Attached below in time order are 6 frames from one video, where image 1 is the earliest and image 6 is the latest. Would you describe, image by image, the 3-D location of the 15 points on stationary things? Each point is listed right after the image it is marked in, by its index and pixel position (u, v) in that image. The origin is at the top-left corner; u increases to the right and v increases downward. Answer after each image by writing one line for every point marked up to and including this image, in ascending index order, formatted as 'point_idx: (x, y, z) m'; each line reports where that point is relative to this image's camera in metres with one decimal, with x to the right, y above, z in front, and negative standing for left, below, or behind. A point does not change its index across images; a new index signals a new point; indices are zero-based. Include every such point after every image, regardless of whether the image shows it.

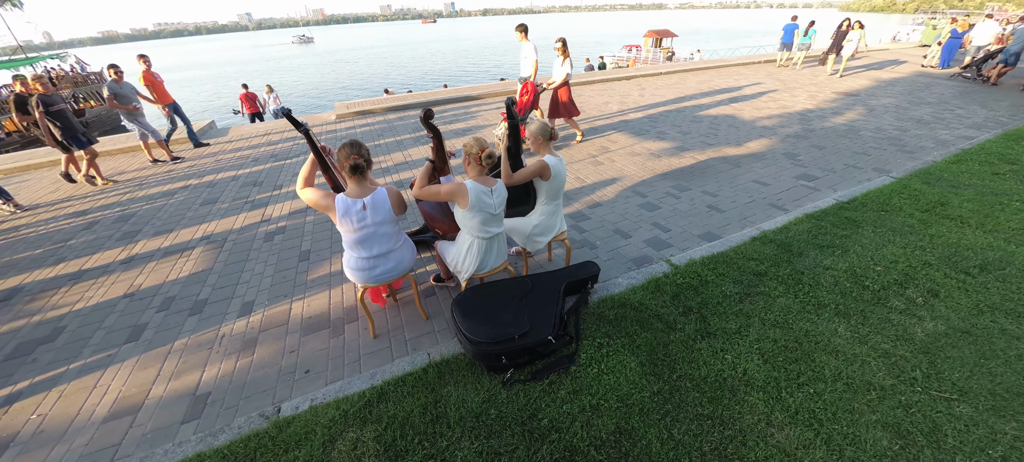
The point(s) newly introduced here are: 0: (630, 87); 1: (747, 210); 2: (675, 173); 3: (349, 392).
0: (+3.4, +4.3, +10.8) m
1: (+2.9, +0.3, +4.5) m
2: (+2.5, +0.9, +5.6) m
3: (-1.2, -1.2, +2.6) m
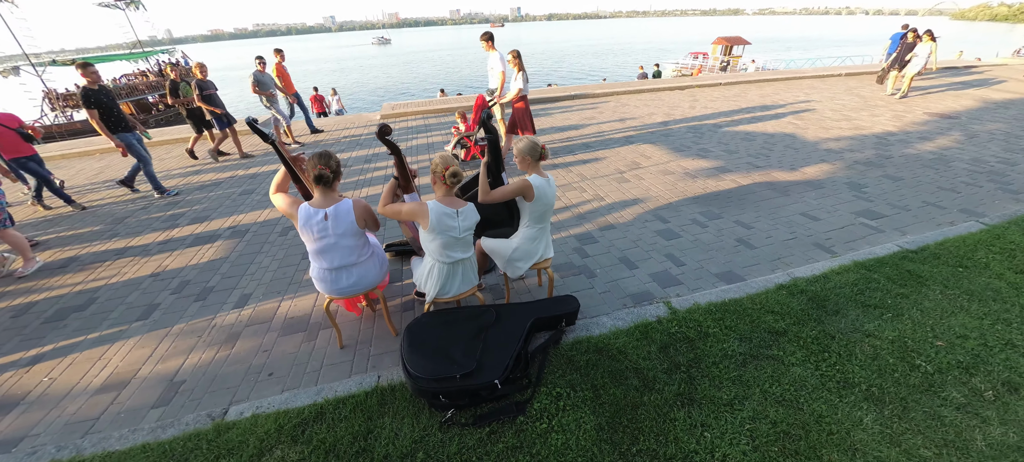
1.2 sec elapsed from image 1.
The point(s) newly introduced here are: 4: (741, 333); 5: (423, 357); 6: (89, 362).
0: (+4.6, +3.7, +10.0) m
1: (+2.9, -0.2, +3.9) m
2: (+2.7, +0.5, +5.0) m
3: (-1.6, -1.2, +2.6) m
4: (+1.7, -0.8, +2.7) m
5: (-0.6, -0.8, +2.4) m
6: (-3.9, -1.2, +3.3) m
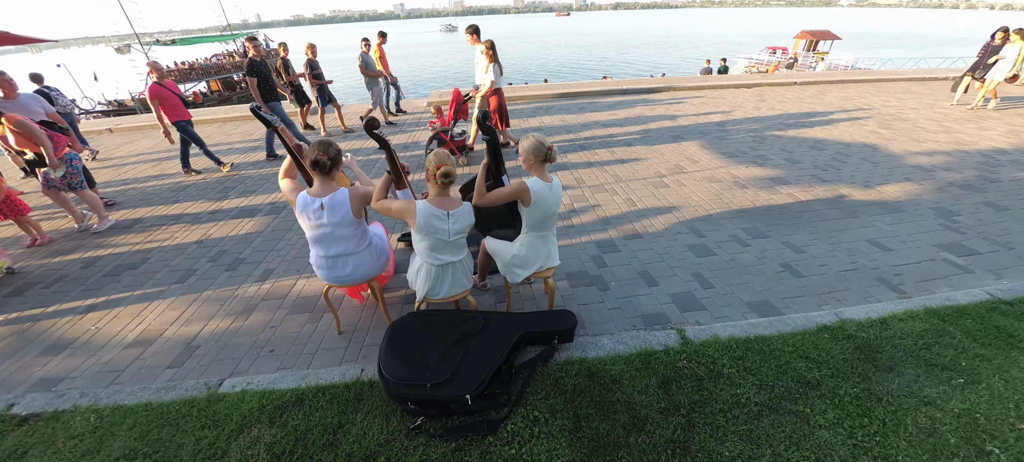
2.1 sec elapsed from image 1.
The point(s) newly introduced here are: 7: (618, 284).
0: (+5.8, +3.3, +9.0) m
1: (+3.0, -0.5, +3.3) m
2: (+3.0, +0.2, +4.4) m
3: (-1.7, -1.1, +2.6) m
4: (+1.6, -1.0, +2.3) m
5: (-0.7, -0.8, +2.3) m
6: (-3.9, -0.8, +3.7) m
7: (+1.0, -0.5, +3.4) m
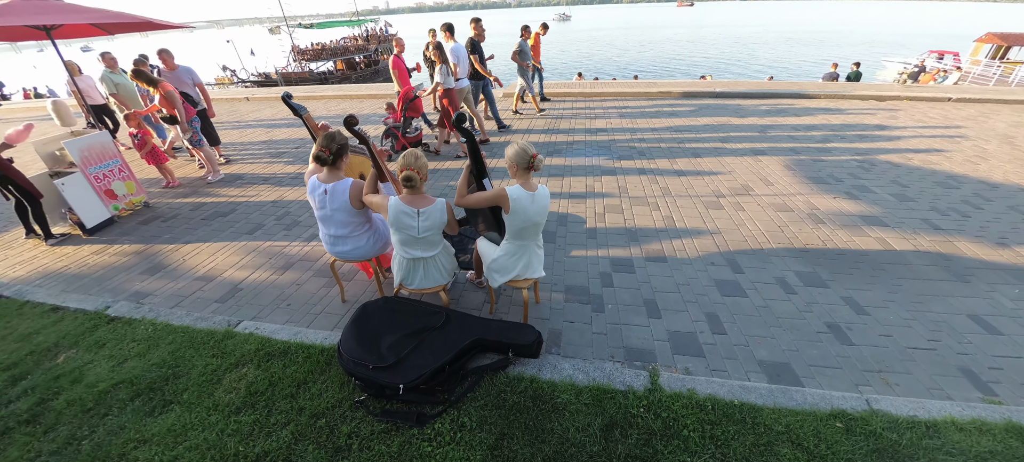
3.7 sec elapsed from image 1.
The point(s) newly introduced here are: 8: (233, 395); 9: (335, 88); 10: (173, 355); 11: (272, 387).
0: (+7.3, +2.4, +7.4) m
1: (+2.8, -0.9, +2.6) m
2: (+3.1, -0.2, +3.7) m
3: (-2.0, -0.9, +3.0) m
4: (+1.2, -1.2, +2.0) m
5: (-1.0, -0.7, +2.5) m
6: (-3.8, -0.3, +4.5) m
7: (+0.9, -0.7, +3.2) m
8: (-2.0, -1.2, +2.6) m
9: (-5.8, +4.7, +12.1) m
10: (-2.7, -1.0, +2.9) m
11: (-1.7, -1.1, +2.6) m
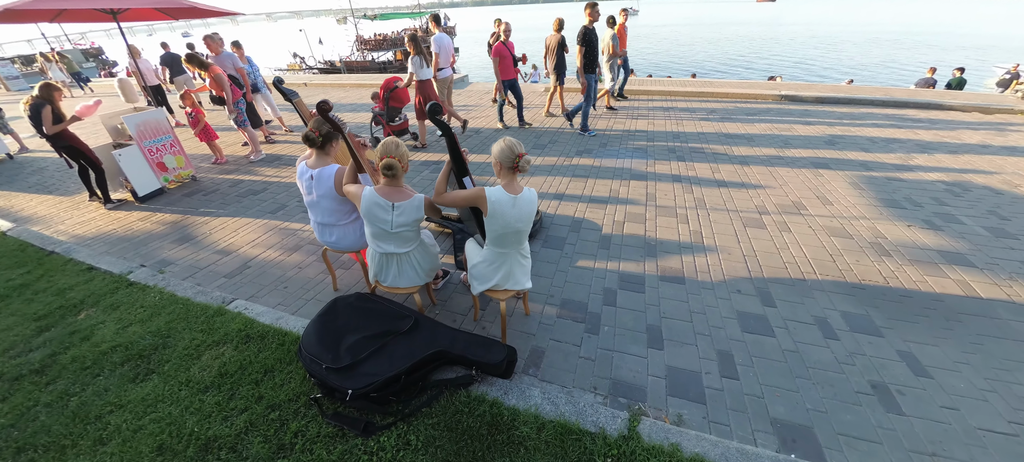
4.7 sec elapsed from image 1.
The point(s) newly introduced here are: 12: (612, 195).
0: (+7.9, +1.8, +6.2) m
1: (+2.5, -1.2, +2.1) m
2: (+3.1, -0.5, +3.1) m
3: (-2.1, -0.7, +3.0) m
4: (+0.8, -1.3, +1.6) m
5: (-1.2, -0.6, +2.4) m
6: (-3.6, 0.0, +4.7) m
7: (+0.8, -0.8, +2.8) m
8: (-2.2, -1.0, +2.6) m
9: (-4.3, +5.2, +12.5) m
10: (-2.9, -0.8, +3.1) m
11: (-1.9, -1.0, +2.6) m
12: (+1.3, +0.5, +4.7) m
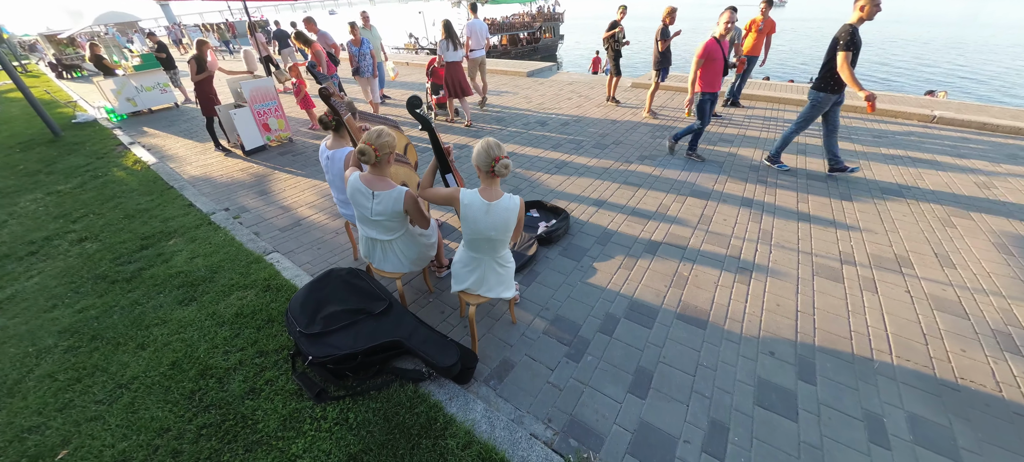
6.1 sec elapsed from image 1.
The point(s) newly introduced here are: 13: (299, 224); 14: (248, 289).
0: (+8.6, +0.4, +4.1) m
1: (+2.0, -1.6, +1.4) m
2: (+2.9, -1.1, +2.2) m
3: (-2.1, -0.4, +3.4) m
4: (+0.3, -1.5, +1.4) m
5: (-1.4, -0.5, +2.6) m
6: (-3.1, +0.6, +5.3) m
7: (+0.6, -0.9, +2.6) m
8: (-2.3, -0.6, +3.0) m
9: (-1.1, +5.9, +12.8) m
10: (-2.9, -0.3, +3.6) m
11: (-2.1, -0.7, +2.9) m
12: (+1.7, +0.2, +4.2) m
13: (-2.5, 0.0, +4.3) m
14: (-2.3, -0.5, +3.2) m
